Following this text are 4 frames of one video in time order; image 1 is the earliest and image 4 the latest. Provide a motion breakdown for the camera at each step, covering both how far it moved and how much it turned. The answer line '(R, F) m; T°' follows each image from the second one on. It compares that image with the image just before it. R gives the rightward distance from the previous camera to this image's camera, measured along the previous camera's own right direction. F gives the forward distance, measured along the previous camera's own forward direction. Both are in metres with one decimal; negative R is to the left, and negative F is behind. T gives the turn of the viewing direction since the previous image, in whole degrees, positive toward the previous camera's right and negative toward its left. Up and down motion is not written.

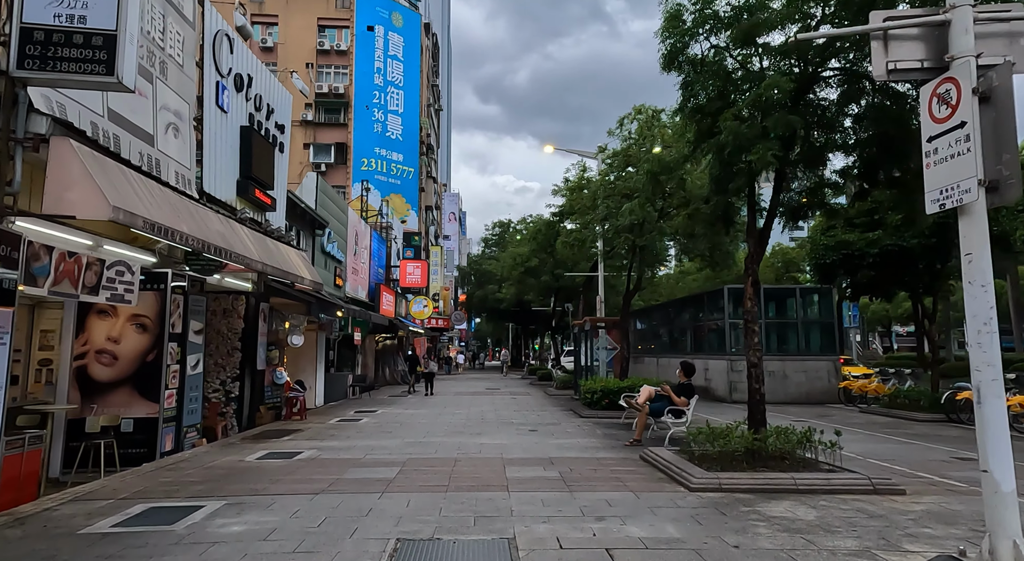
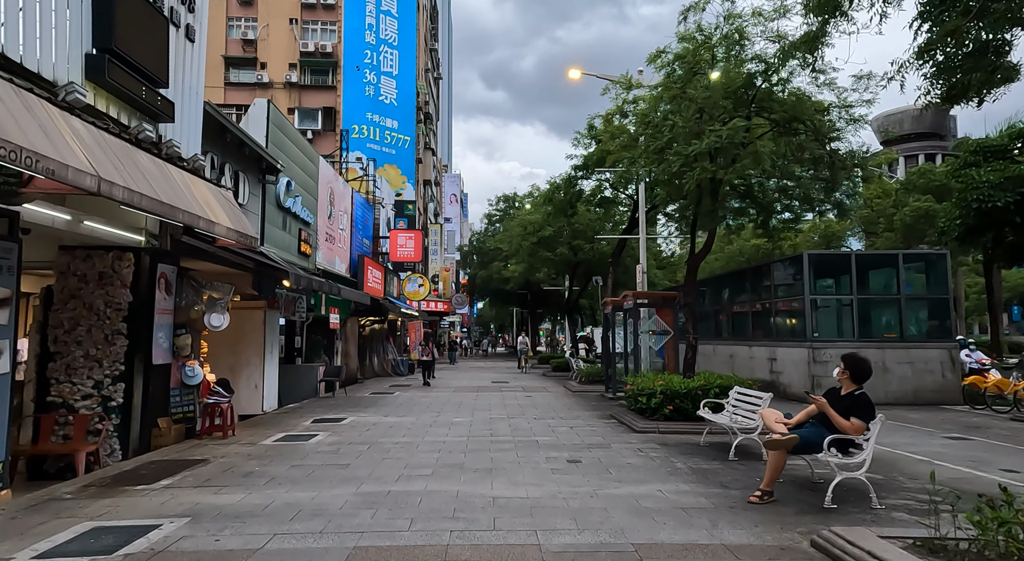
(-0.3, +5.1) m; 0°
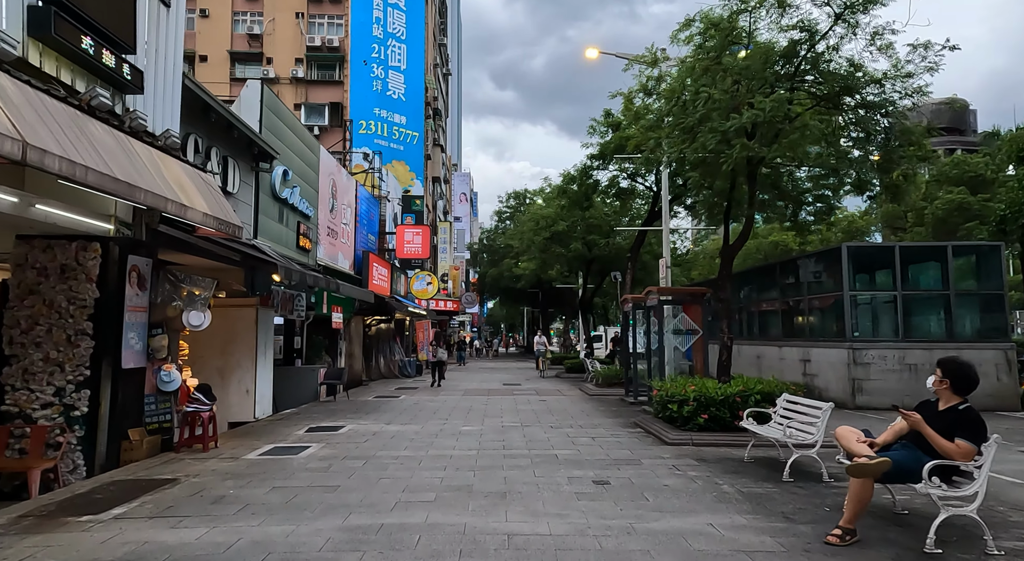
(-0.1, +1.2) m; -1°
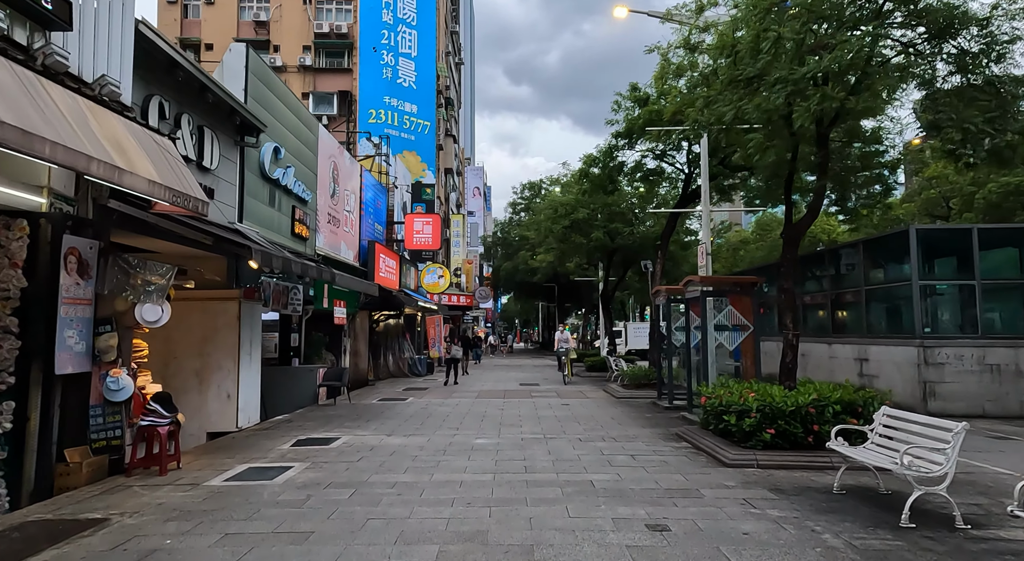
(-0.1, +1.8) m; -1°
